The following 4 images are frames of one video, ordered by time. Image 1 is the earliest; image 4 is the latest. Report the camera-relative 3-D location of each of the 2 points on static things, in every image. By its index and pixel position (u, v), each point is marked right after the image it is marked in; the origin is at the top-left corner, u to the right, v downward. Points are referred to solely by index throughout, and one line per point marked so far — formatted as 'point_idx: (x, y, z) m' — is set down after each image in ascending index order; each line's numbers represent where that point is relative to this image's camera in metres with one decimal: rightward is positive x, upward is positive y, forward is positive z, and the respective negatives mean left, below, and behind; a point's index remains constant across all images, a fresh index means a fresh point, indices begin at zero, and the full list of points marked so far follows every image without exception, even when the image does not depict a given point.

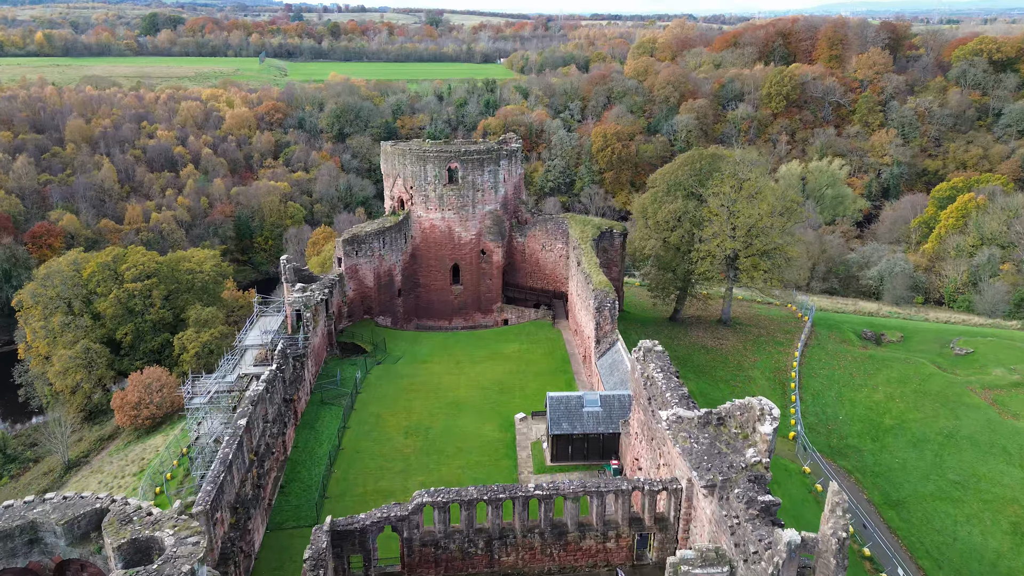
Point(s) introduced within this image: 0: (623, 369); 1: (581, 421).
0: (+3.1, -2.3, +20.0) m
1: (+1.8, -3.4, +18.3) m
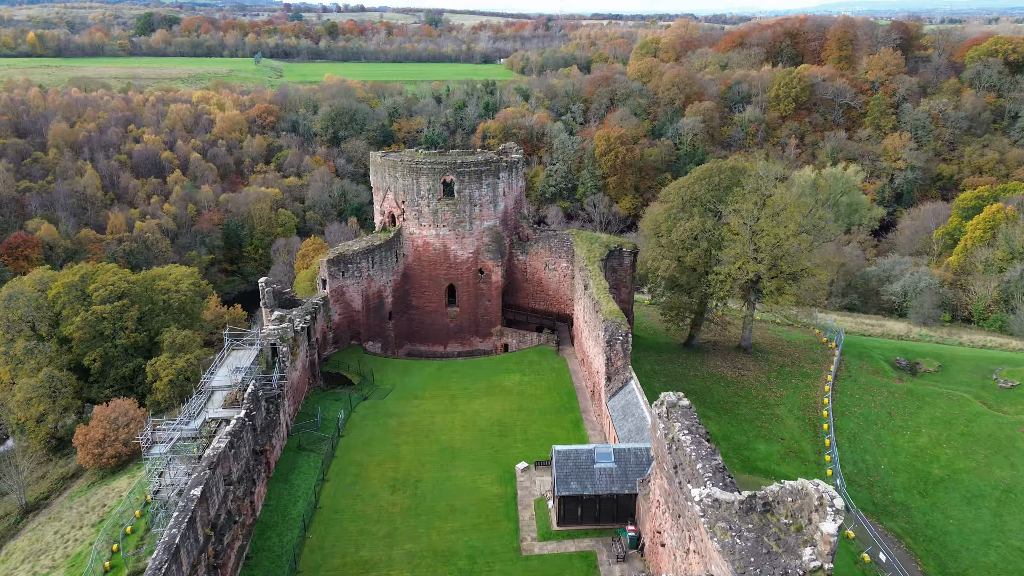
0: (+3.1, -3.1, +17.6) m
1: (+1.8, -4.2, +15.9) m
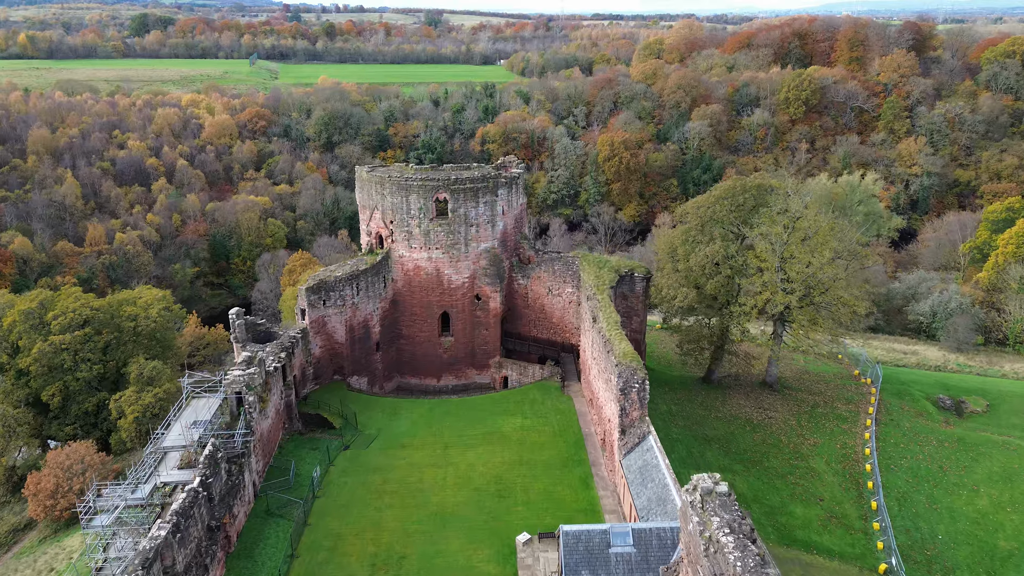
0: (+3.1, -4.1, +15.1) m
1: (+1.8, -5.2, +13.4) m
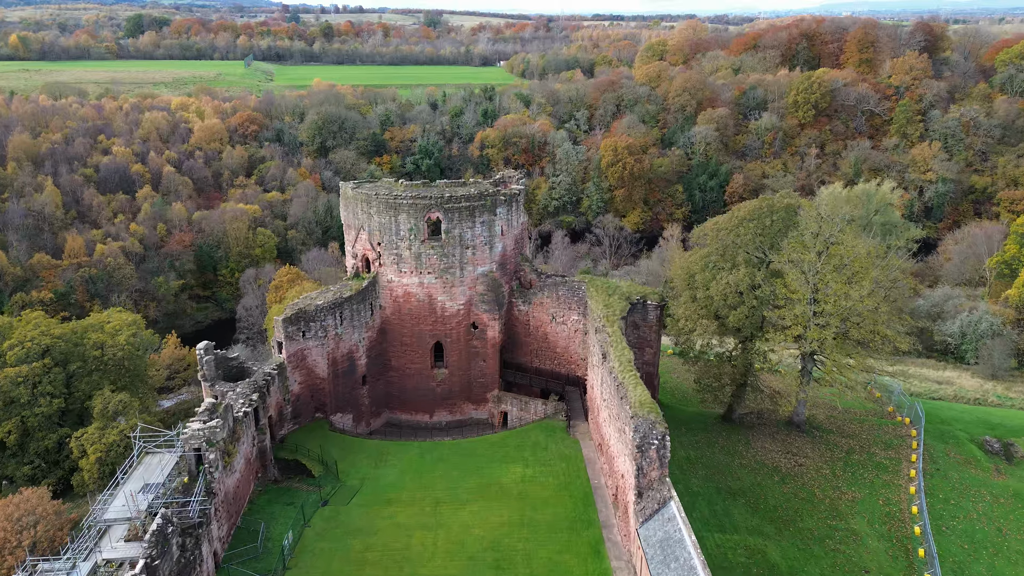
0: (+3.1, -5.0, +12.8) m
1: (+1.8, -6.1, +11.1) m
